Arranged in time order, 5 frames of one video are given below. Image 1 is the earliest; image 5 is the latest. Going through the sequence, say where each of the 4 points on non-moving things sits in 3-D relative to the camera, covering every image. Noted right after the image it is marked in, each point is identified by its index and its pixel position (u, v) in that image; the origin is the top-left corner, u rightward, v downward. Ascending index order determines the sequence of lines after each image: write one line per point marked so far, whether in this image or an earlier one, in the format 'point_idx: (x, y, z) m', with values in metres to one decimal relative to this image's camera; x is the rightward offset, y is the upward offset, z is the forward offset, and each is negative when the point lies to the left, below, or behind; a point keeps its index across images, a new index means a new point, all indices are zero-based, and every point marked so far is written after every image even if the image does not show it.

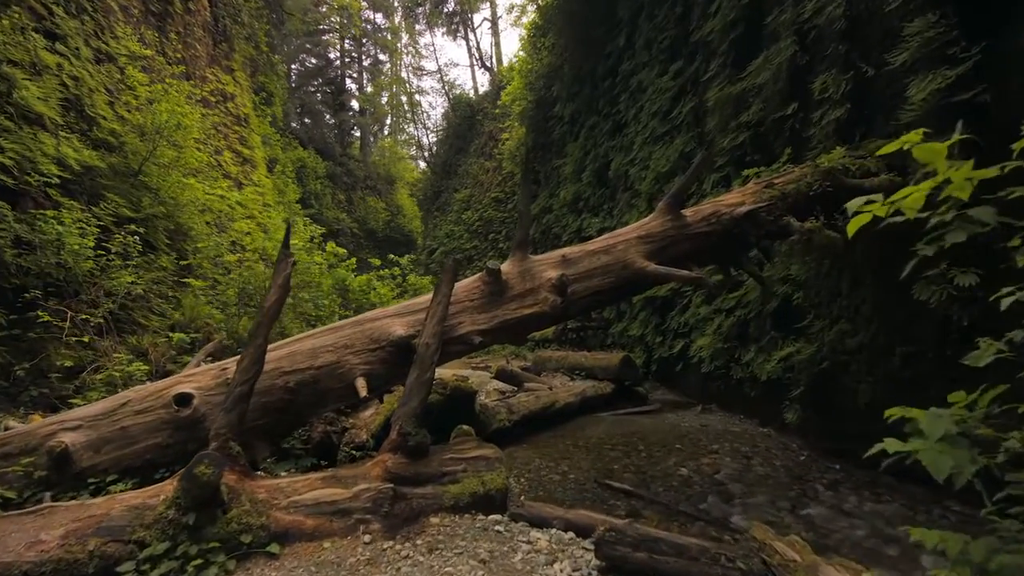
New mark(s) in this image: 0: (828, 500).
0: (+2.2, -1.5, +3.5) m
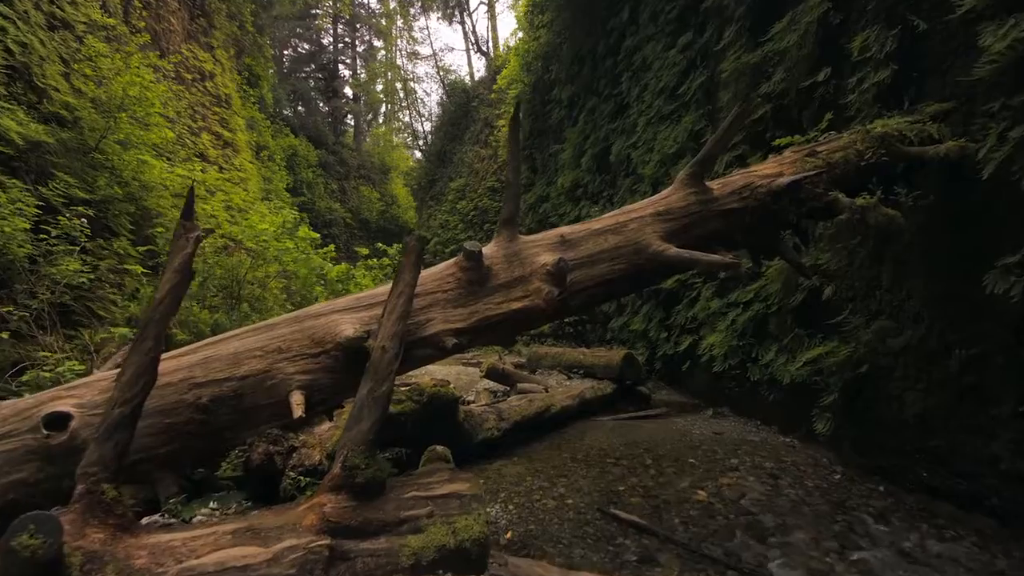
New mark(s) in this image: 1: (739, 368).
0: (+2.1, -1.4, +2.9) m
1: (+2.5, -0.9, +5.6) m
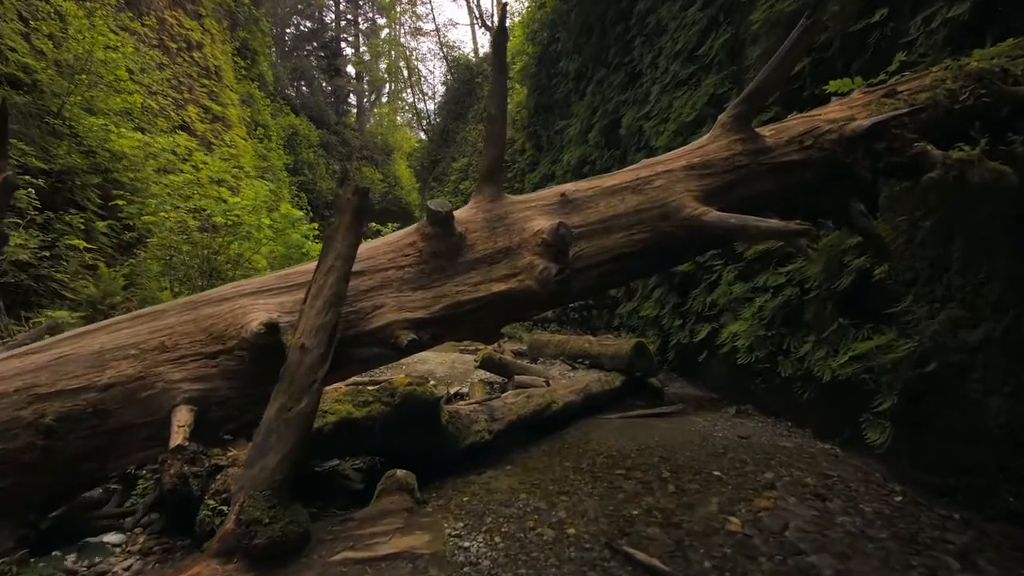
0: (+2.0, -1.3, +2.2) m
1: (+2.4, -0.7, +4.9) m
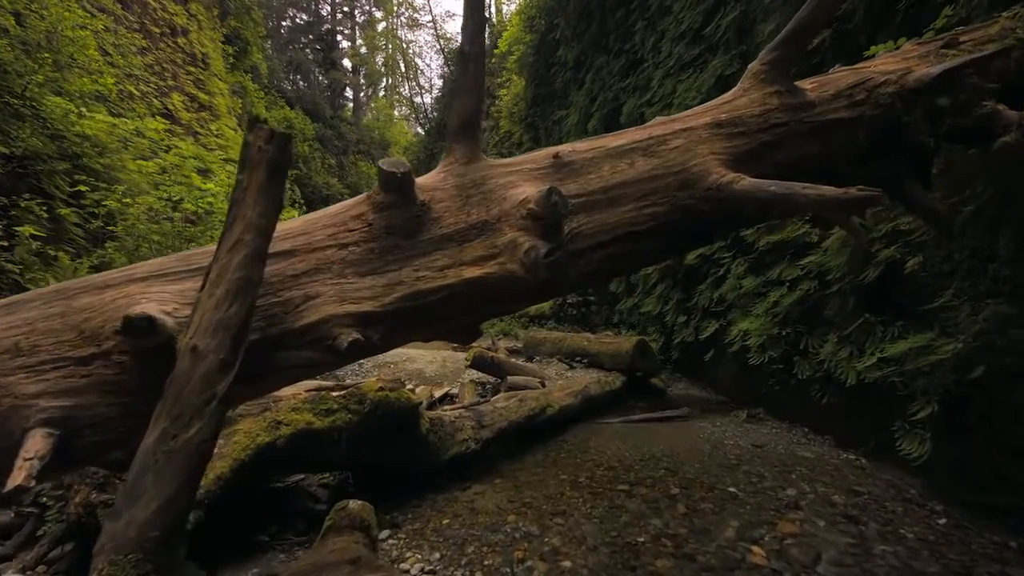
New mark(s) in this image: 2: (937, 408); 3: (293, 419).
0: (+2.0, -1.3, +1.8) m
1: (+2.4, -0.7, +4.5) m
2: (+2.5, -0.7, +3.0) m
3: (-1.1, -0.7, +2.6) m
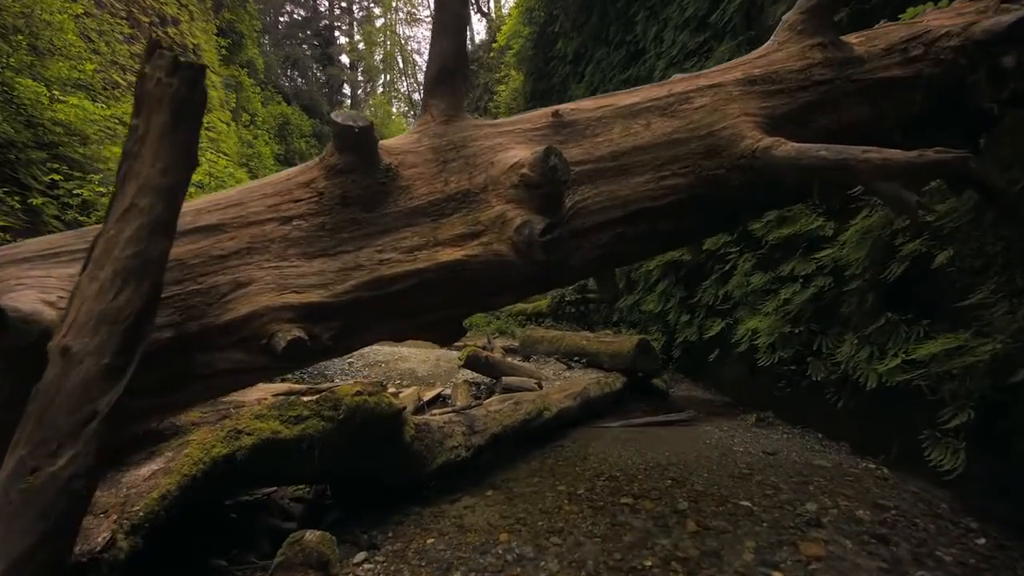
0: (+1.9, -1.3, +1.5) m
1: (+2.3, -0.6, +4.2) m
2: (+2.4, -0.7, +2.7) m
3: (-1.1, -0.6, +2.3) m
